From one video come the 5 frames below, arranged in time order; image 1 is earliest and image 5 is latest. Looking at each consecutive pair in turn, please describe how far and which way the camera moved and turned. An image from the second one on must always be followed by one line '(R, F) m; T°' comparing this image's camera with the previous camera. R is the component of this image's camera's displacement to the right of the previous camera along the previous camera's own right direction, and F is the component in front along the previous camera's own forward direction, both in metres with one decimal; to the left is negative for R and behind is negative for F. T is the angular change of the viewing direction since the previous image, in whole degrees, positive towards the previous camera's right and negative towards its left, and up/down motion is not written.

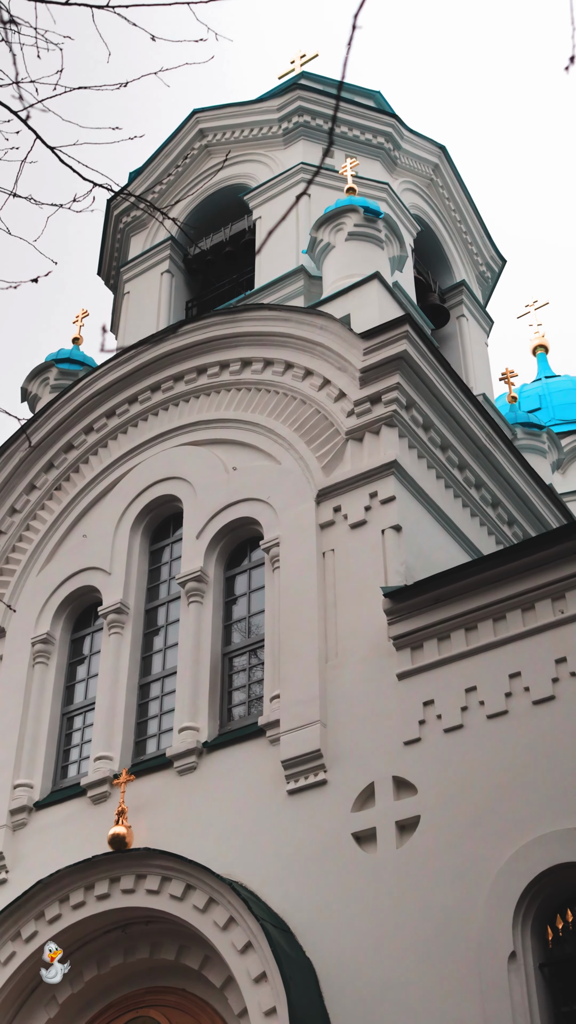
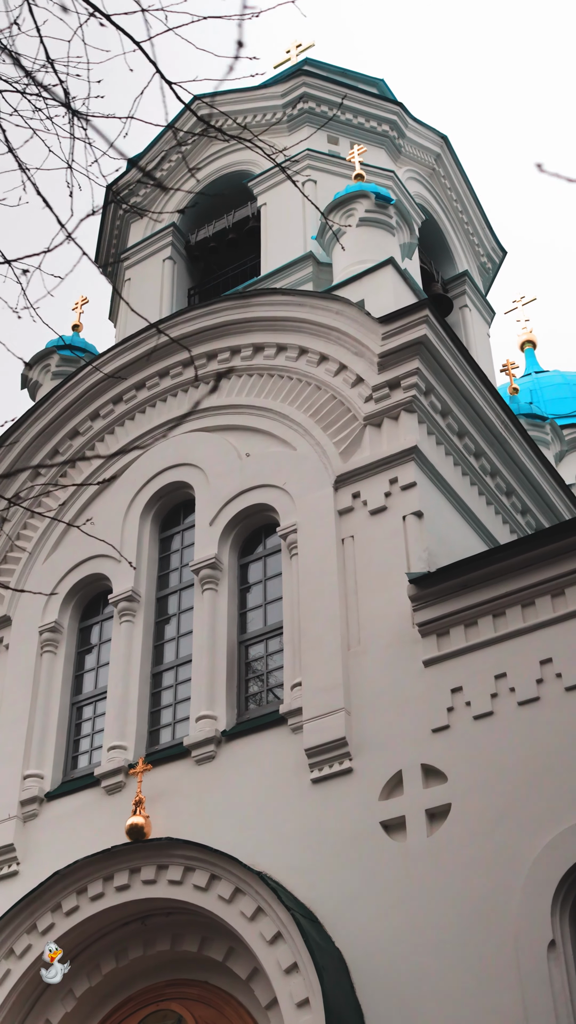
(-0.4, +0.2) m; +1°
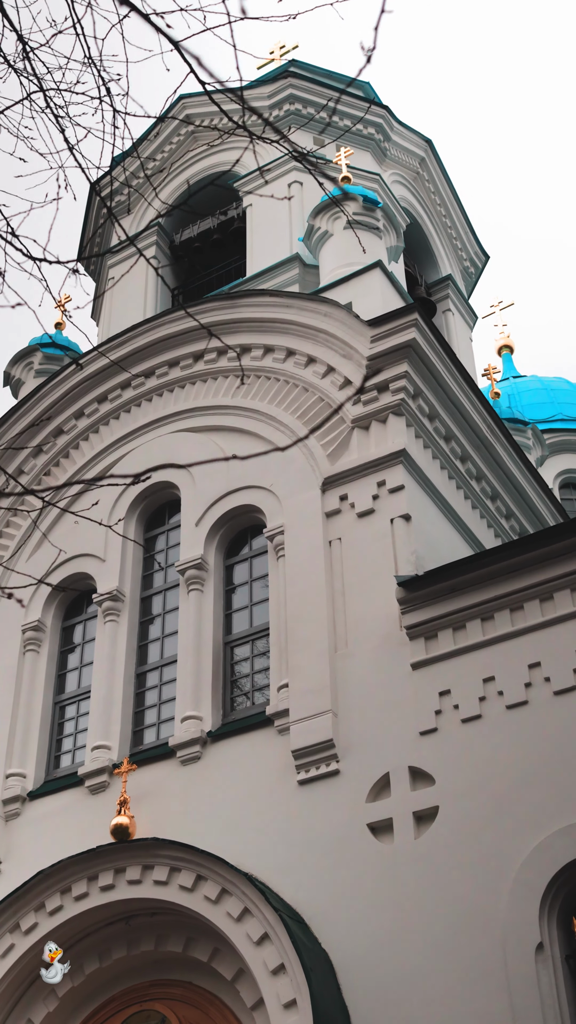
(-0.2, 0.0) m; +1°
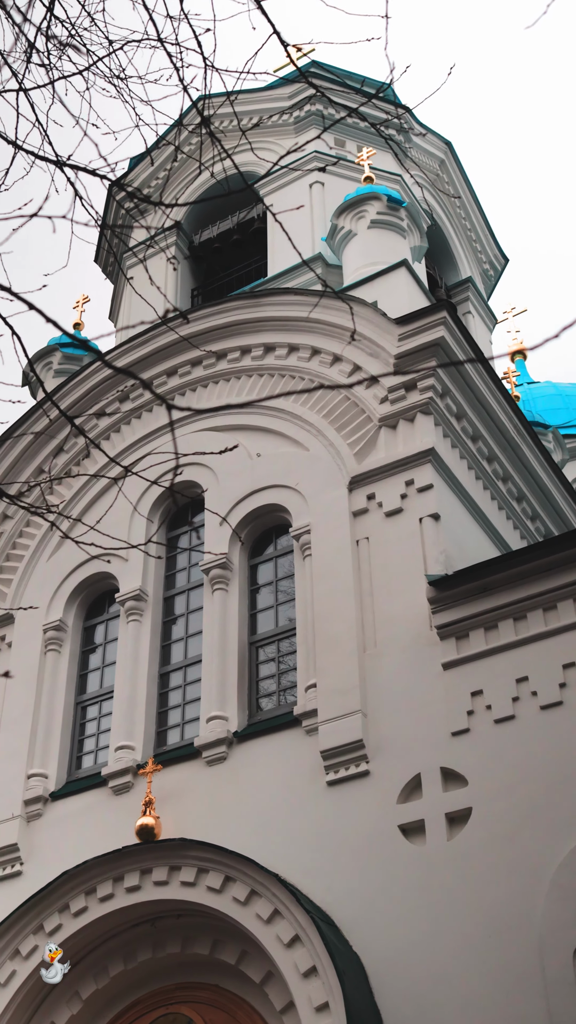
(-0.2, +0.1) m; 0°
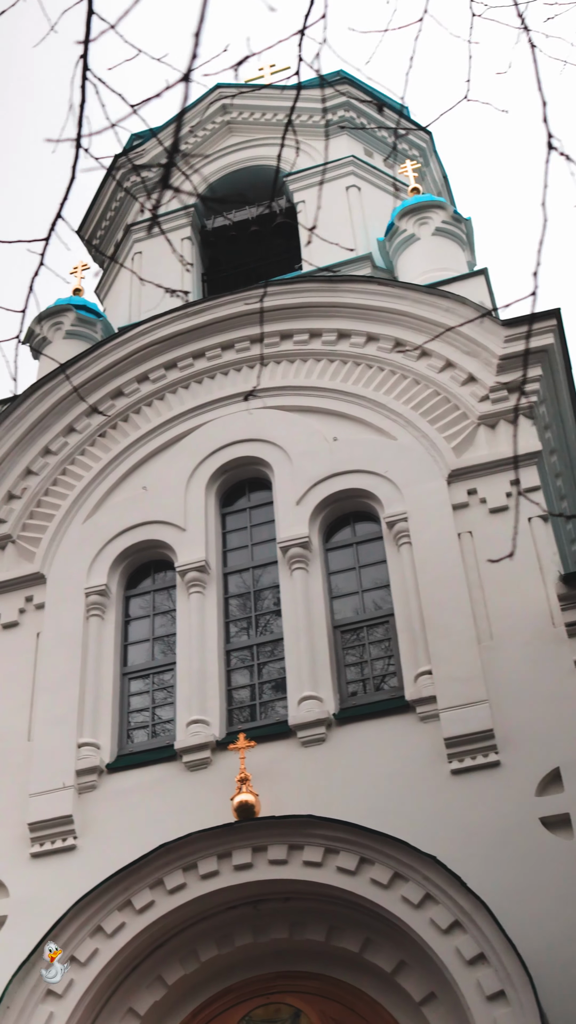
(-2.9, +0.7) m; +10°
